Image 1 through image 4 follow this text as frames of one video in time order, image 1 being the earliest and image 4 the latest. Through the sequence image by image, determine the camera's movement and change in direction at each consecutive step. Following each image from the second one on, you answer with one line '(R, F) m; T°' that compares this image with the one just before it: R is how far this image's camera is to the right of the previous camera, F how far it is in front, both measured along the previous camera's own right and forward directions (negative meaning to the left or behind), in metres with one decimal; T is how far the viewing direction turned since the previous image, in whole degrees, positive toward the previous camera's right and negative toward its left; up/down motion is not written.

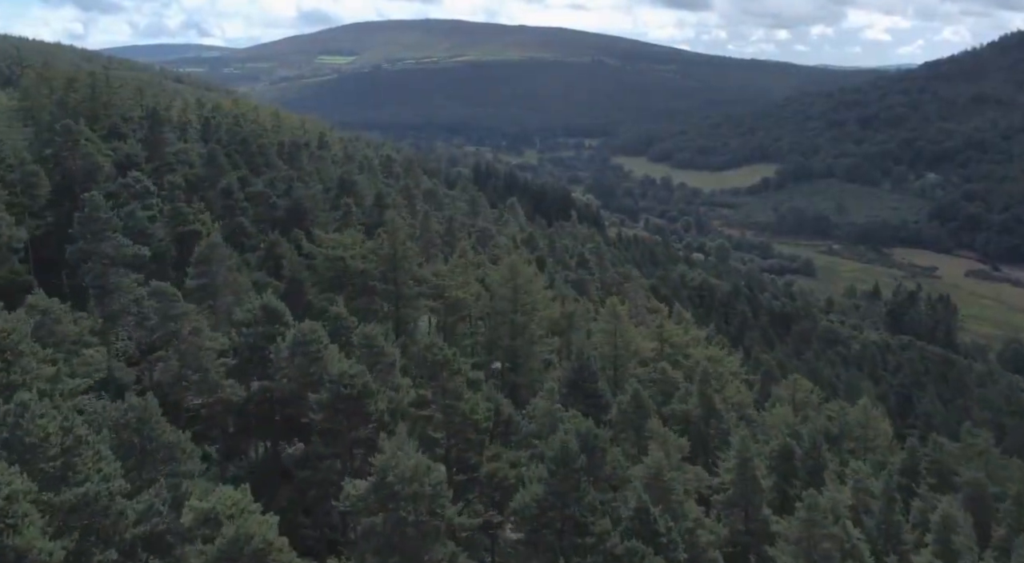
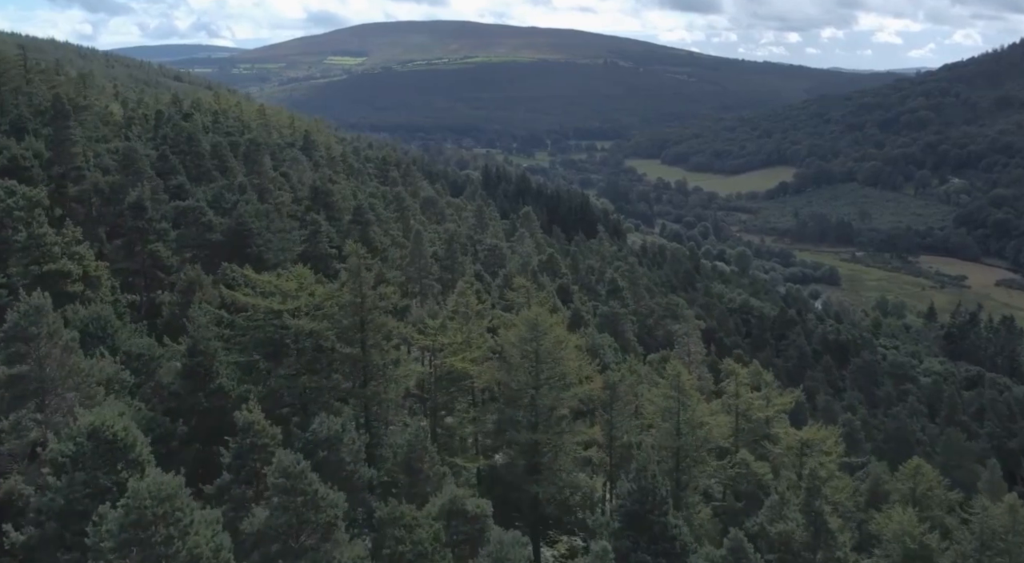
(-0.5, +17.5) m; -1°
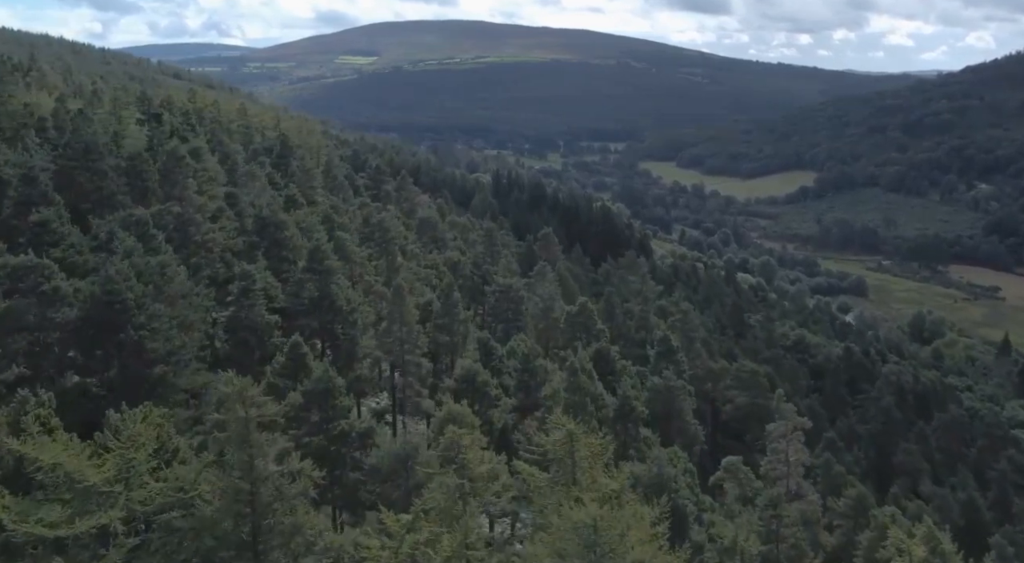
(-0.6, +18.5) m; -1°
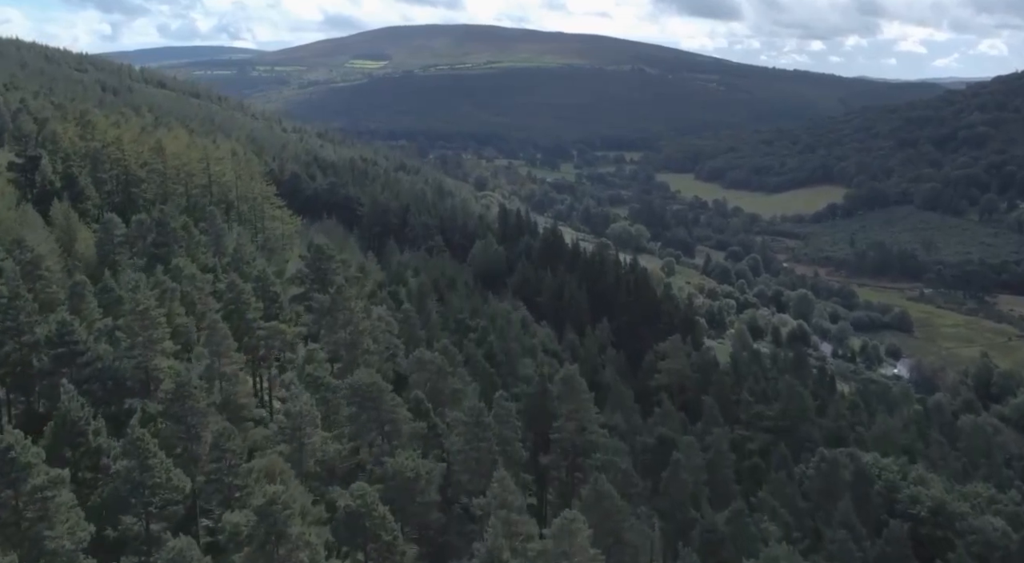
(+0.4, +34.6) m; -1°
